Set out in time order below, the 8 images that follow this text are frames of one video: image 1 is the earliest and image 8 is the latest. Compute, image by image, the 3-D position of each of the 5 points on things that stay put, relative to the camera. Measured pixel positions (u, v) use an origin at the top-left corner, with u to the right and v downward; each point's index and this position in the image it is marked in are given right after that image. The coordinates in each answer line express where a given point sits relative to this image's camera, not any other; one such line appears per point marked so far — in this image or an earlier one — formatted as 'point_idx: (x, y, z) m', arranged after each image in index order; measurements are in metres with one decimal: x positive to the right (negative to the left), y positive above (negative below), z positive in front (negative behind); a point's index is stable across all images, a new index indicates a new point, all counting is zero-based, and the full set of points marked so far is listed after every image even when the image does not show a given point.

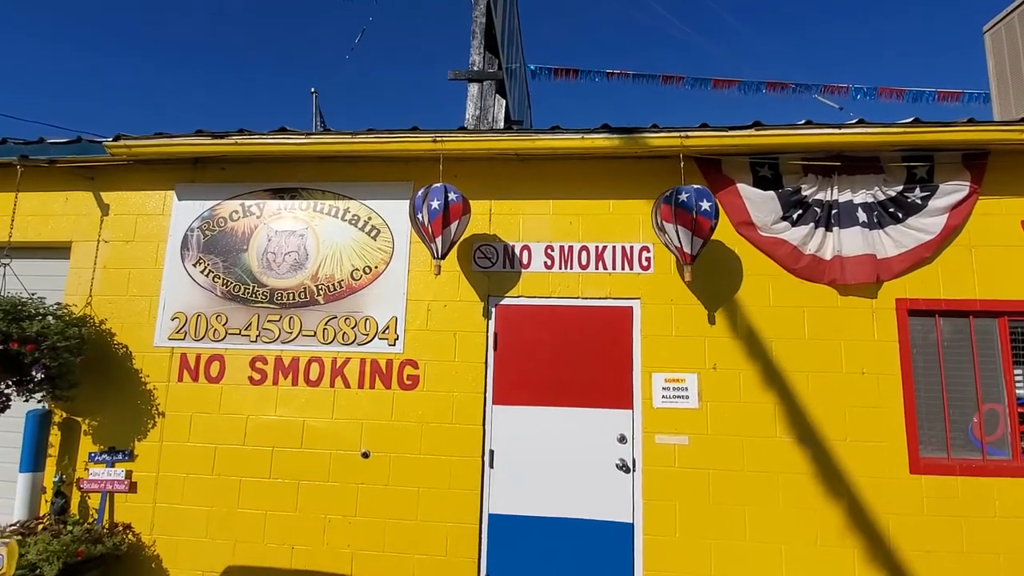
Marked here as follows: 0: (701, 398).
0: (+1.5, -0.9, +4.8) m
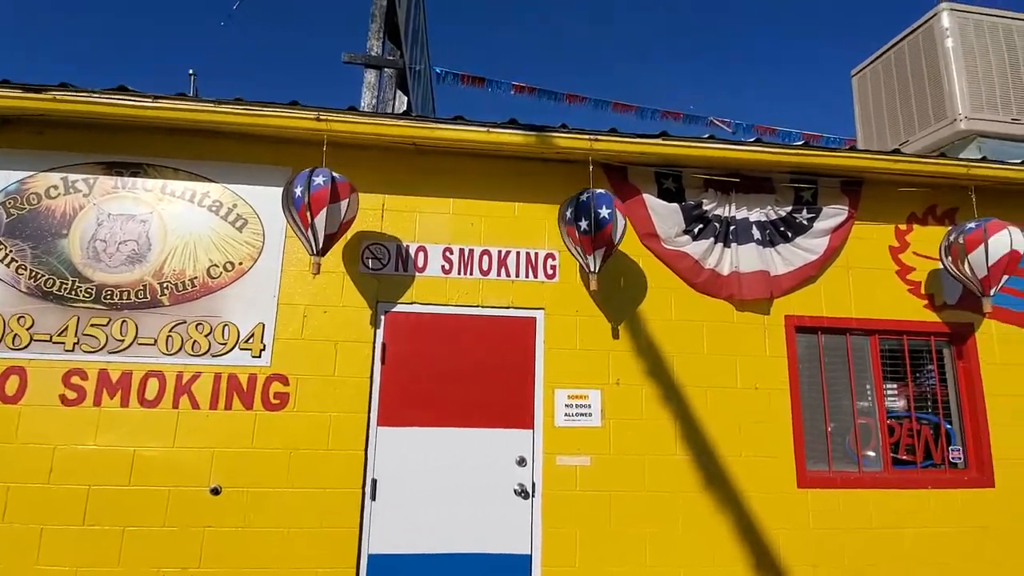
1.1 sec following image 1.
0: (+0.7, -0.9, +4.5) m
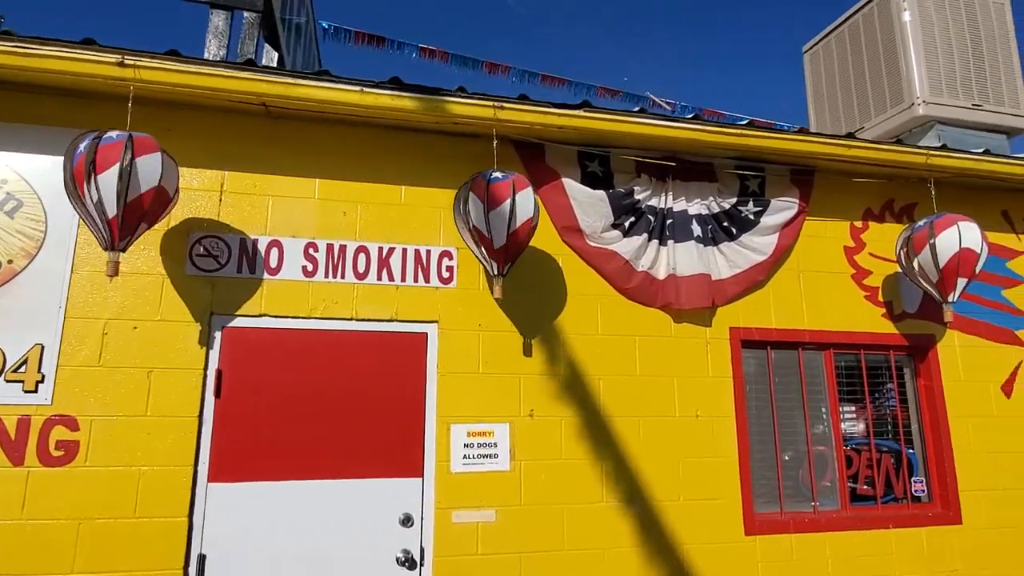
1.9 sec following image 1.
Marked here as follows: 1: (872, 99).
0: (0.0, -1.0, +3.6) m
1: (+3.1, +1.7, +5.4) m
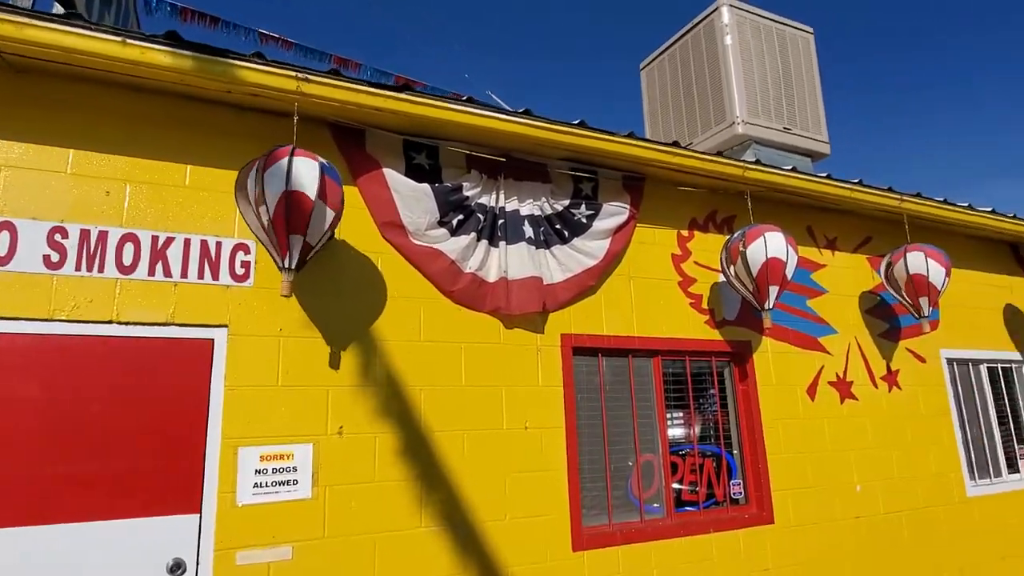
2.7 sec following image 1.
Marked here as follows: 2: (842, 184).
0: (-1.0, -1.0, +3.1) m
1: (+1.7, +1.6, +5.6) m
2: (+2.6, +0.8, +4.9) m
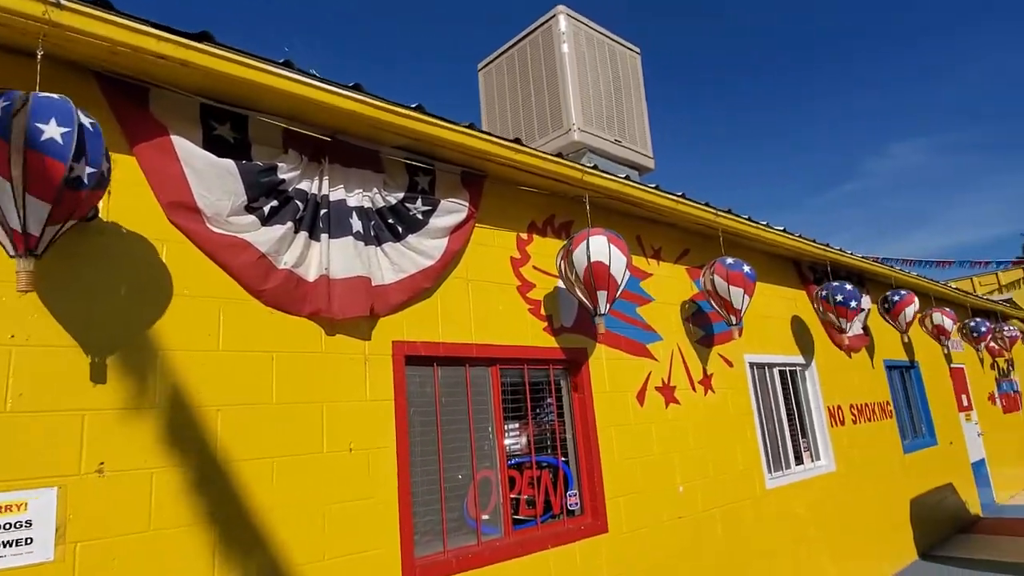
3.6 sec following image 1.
0: (-1.7, -1.0, +2.4) m
1: (+0.2, +1.5, +5.5) m
2: (+1.3, +0.8, +5.0) m
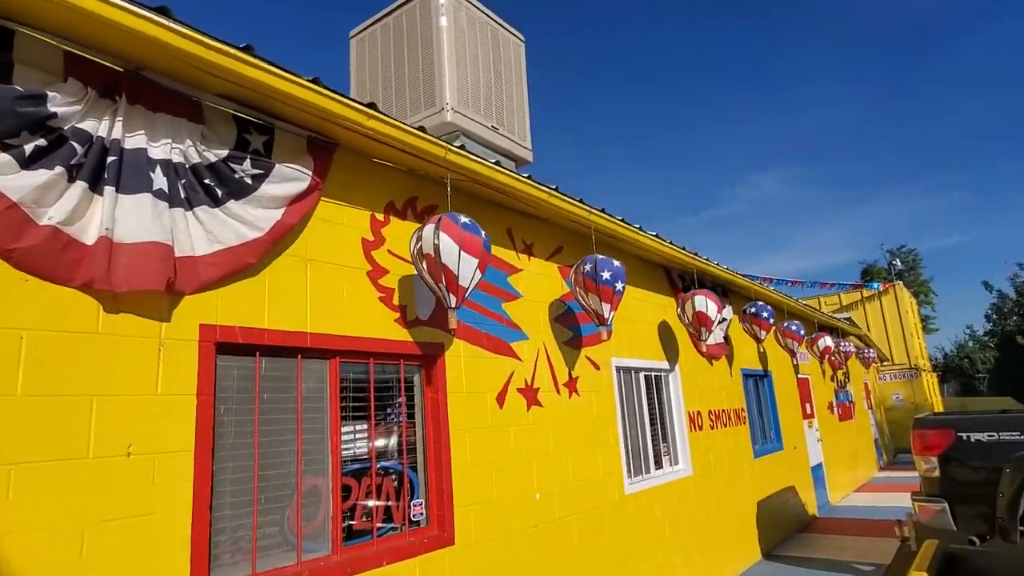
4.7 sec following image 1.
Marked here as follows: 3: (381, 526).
0: (-2.3, -0.8, +1.6) m
1: (-0.9, +1.6, +5.1) m
2: (+0.2, +0.8, +4.8) m
3: (-0.8, -1.4, +3.7) m
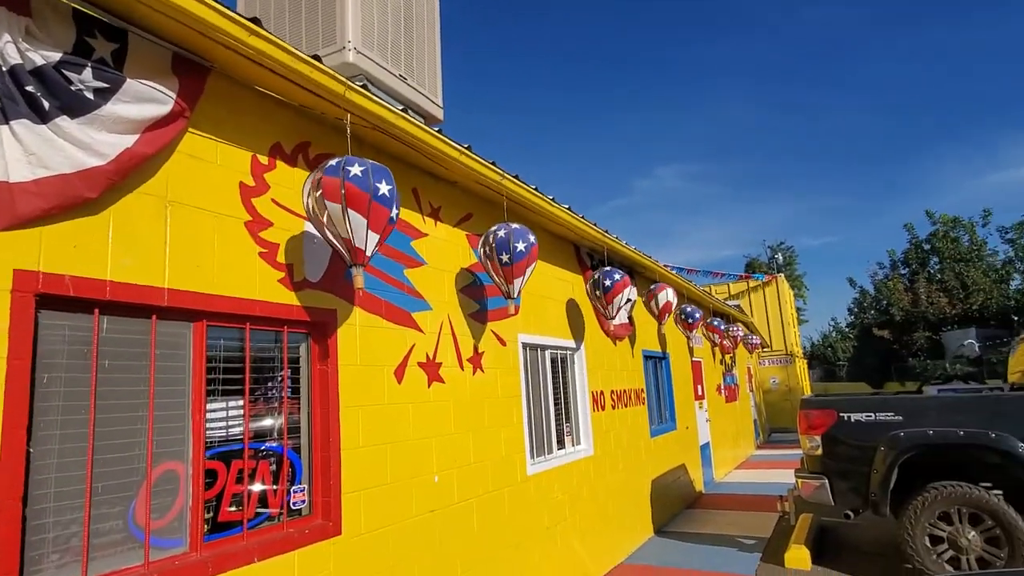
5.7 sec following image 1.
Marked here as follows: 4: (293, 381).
0: (-2.5, -0.6, +0.9) m
1: (-1.5, +1.9, +4.5) m
2: (-0.4, +1.0, +4.4) m
3: (-1.3, -1.2, +3.2) m
4: (-1.3, -0.5, +3.5) m
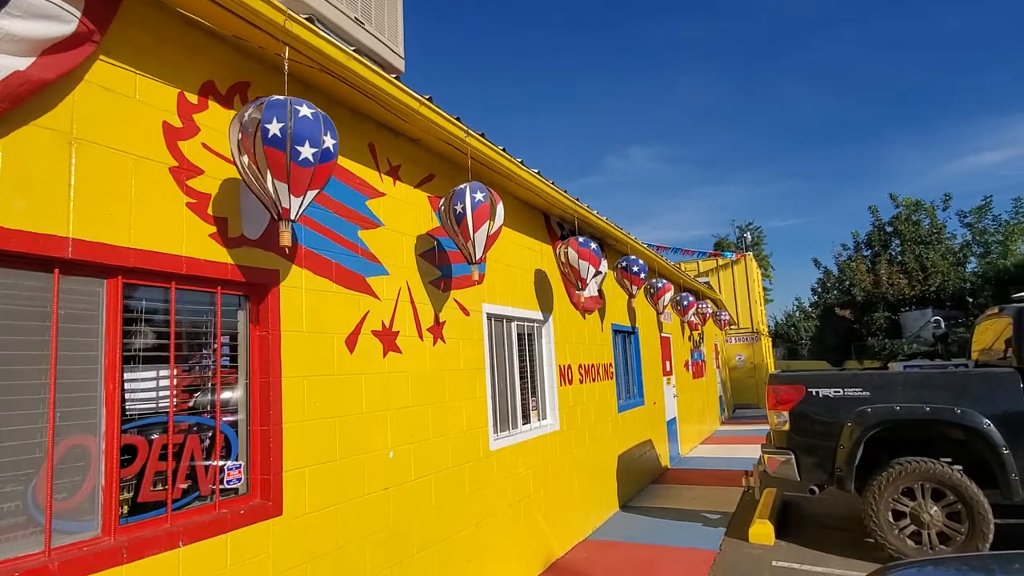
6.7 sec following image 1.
0: (-2.6, -0.4, +0.5) m
1: (-1.7, +2.1, +4.1) m
2: (-0.7, +1.3, +4.0) m
3: (-1.5, -1.0, +2.9) m
4: (-1.5, -0.3, +3.2) m
